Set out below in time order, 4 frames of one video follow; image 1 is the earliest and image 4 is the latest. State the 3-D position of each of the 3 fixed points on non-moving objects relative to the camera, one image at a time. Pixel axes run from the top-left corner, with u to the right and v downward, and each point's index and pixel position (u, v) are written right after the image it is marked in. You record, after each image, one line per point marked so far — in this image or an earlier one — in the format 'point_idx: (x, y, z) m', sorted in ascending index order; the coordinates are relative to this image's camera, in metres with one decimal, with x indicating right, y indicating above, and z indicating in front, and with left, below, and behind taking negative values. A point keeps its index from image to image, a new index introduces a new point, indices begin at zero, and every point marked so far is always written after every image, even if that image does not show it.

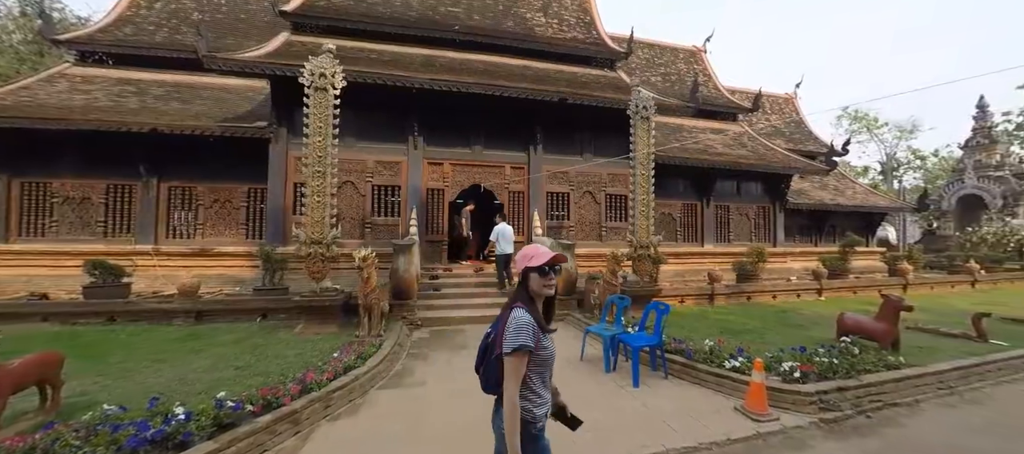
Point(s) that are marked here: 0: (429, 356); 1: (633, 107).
0: (-1.1, -1.8, +5.1) m
1: (+2.2, +2.1, +6.6) m
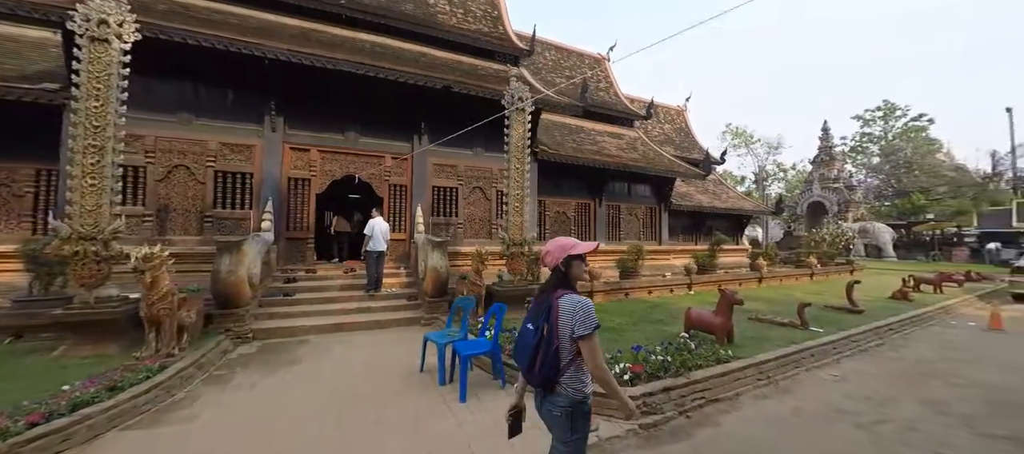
0: (-3.0, -1.7, +4.1) m
1: (-0.1, +2.2, +6.3) m
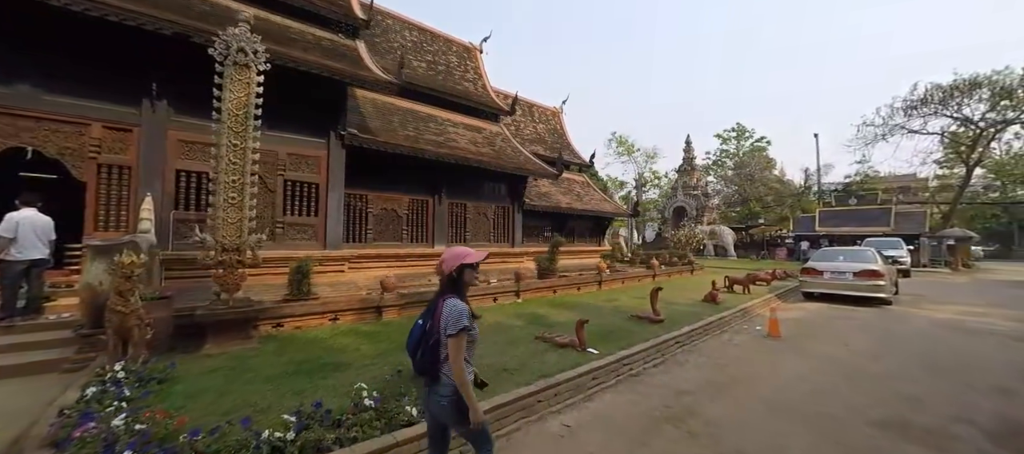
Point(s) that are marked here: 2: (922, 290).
0: (-5.9, -1.6, +1.7) m
1: (-3.4, +2.2, +4.5) m
2: (+12.9, -2.0, +11.7) m
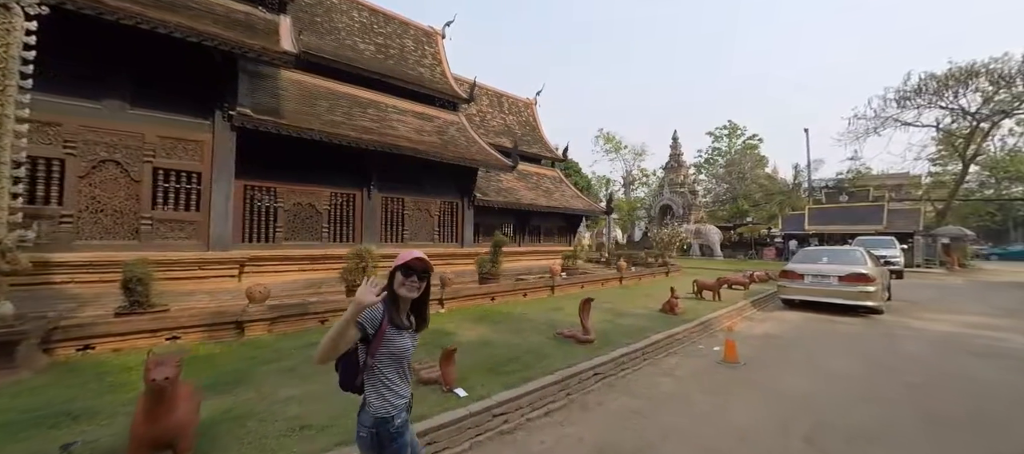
0: (-7.1, -1.6, +0.5) m
1: (-4.8, +2.2, +3.3) m
2: (+11.5, -1.9, +10.6) m
